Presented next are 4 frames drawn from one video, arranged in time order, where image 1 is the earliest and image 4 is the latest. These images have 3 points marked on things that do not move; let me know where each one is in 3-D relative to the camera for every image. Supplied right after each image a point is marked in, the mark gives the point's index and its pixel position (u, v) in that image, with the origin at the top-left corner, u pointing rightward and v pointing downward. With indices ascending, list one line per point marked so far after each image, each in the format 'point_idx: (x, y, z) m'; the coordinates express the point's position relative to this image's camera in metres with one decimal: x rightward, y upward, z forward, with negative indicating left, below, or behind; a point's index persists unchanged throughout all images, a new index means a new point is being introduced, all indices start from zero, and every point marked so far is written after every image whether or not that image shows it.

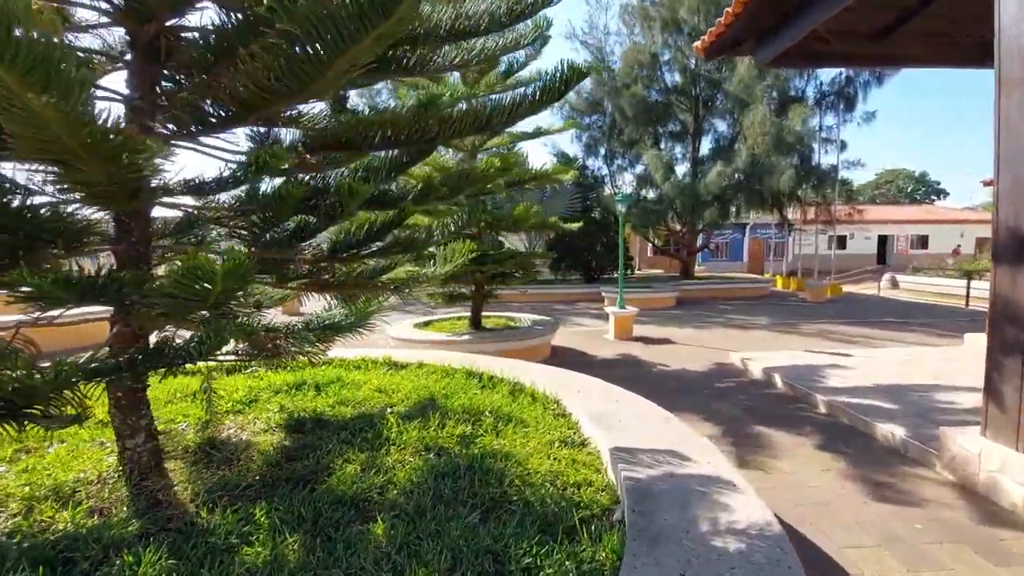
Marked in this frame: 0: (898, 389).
0: (+3.7, -1.0, +5.1) m
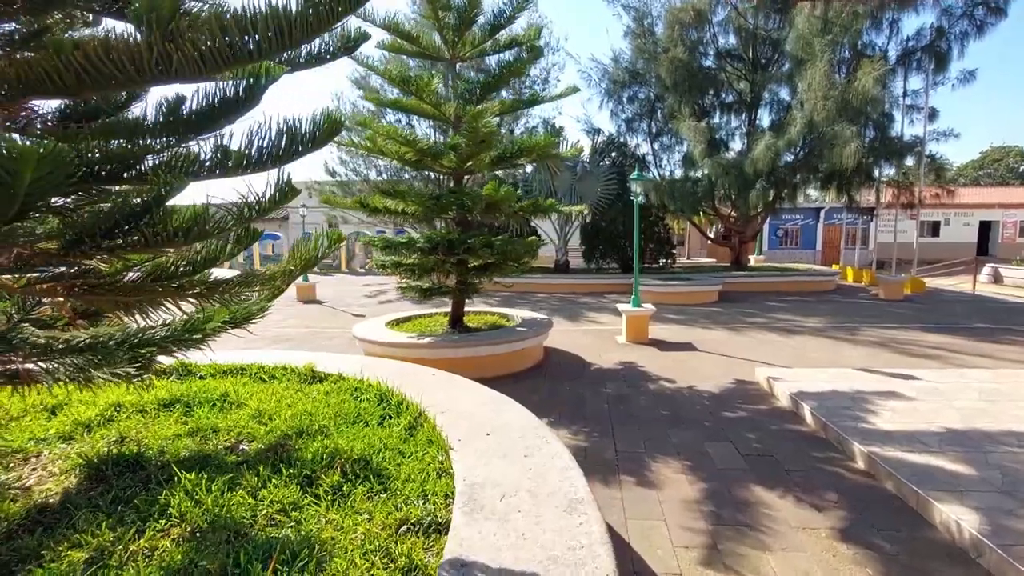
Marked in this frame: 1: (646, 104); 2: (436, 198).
0: (+3.2, -1.0, +3.6) m
1: (+3.6, +5.0, +14.3) m
2: (-0.9, +1.0, +6.2) m
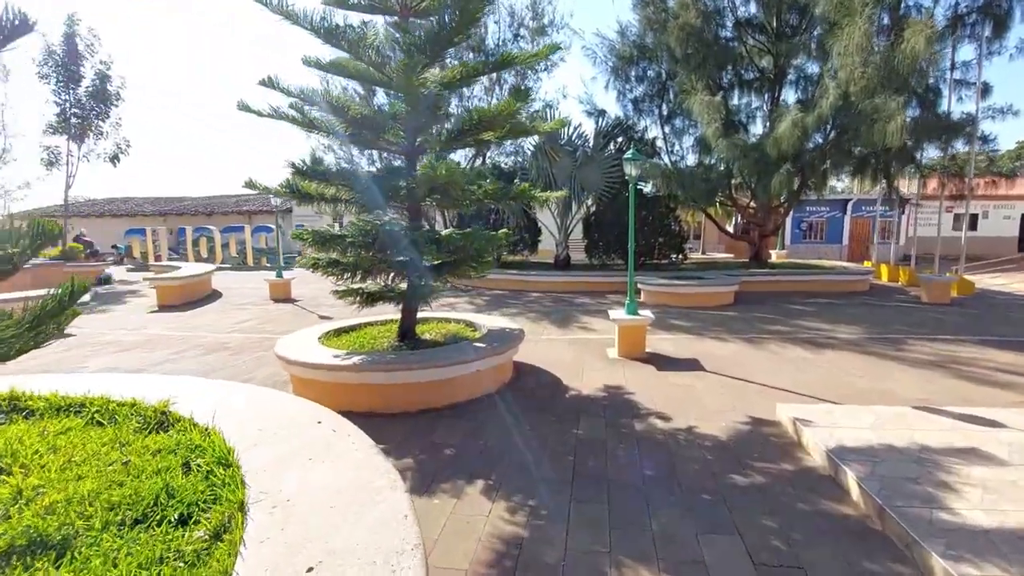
0: (+2.7, -1.1, +2.3) m
1: (+3.5, +5.0, +12.9) m
2: (-1.3, +1.0, +5.0) m
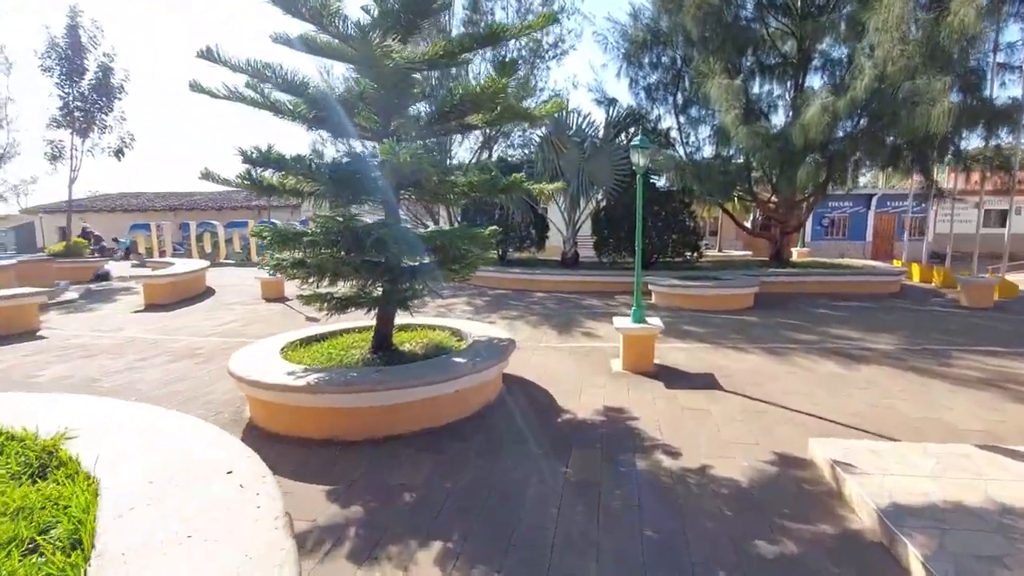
0: (+2.5, -1.2, +1.6) m
1: (+3.6, +5.0, +12.1) m
2: (-1.4, +1.0, +4.3) m
